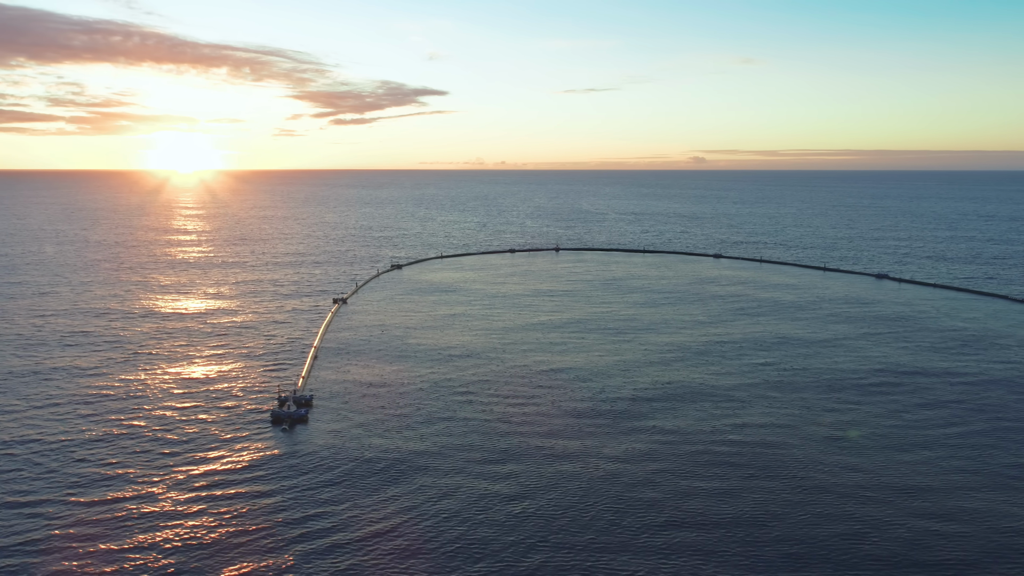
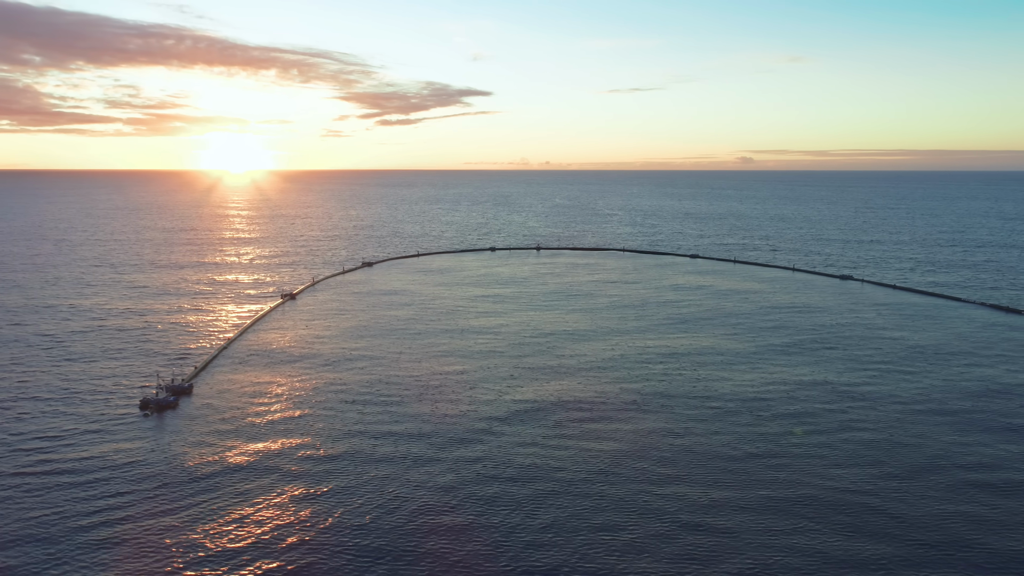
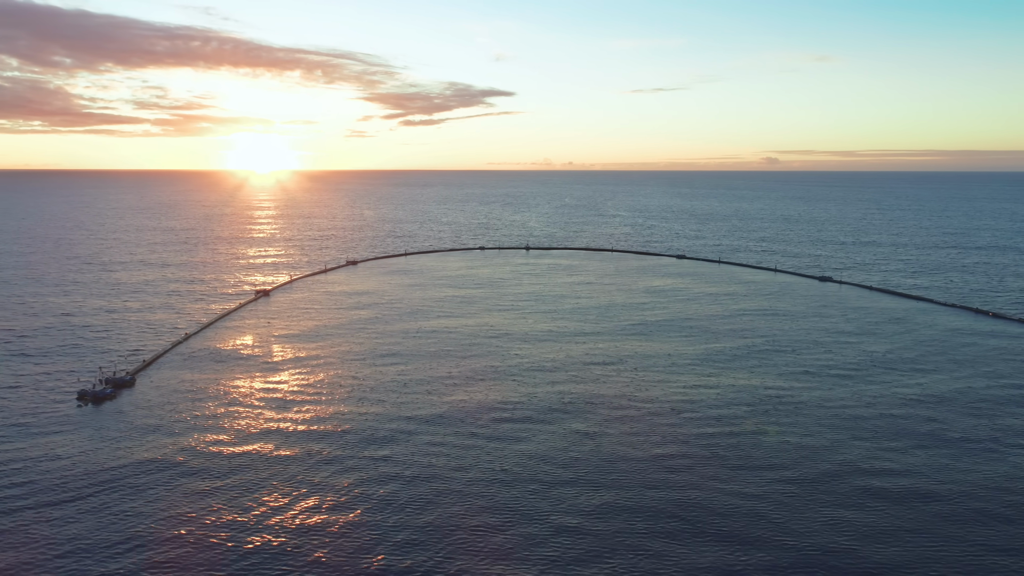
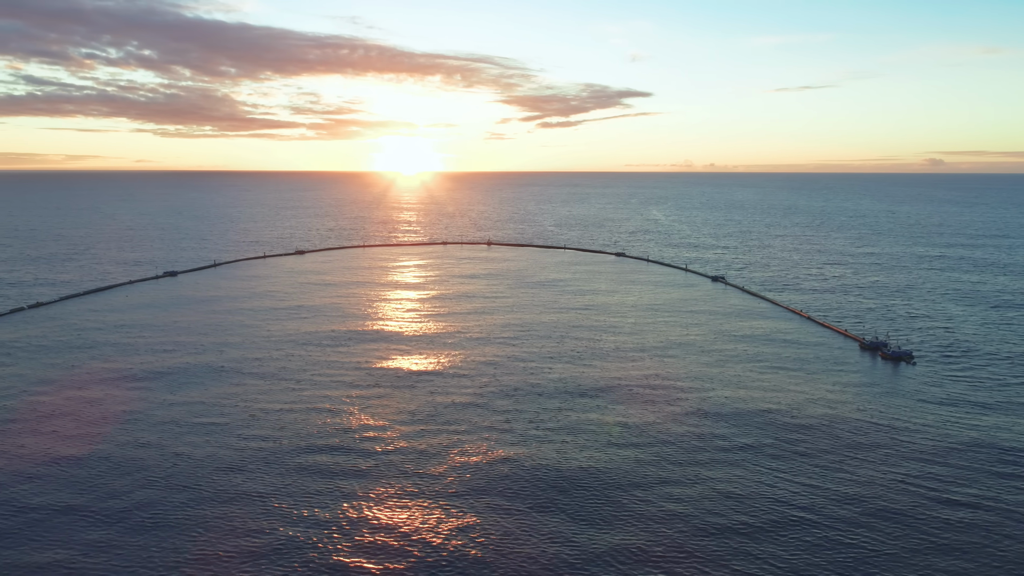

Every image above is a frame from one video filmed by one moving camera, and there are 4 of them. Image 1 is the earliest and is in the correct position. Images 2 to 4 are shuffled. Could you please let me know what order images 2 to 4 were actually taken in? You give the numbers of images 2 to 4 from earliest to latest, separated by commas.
2, 3, 4
